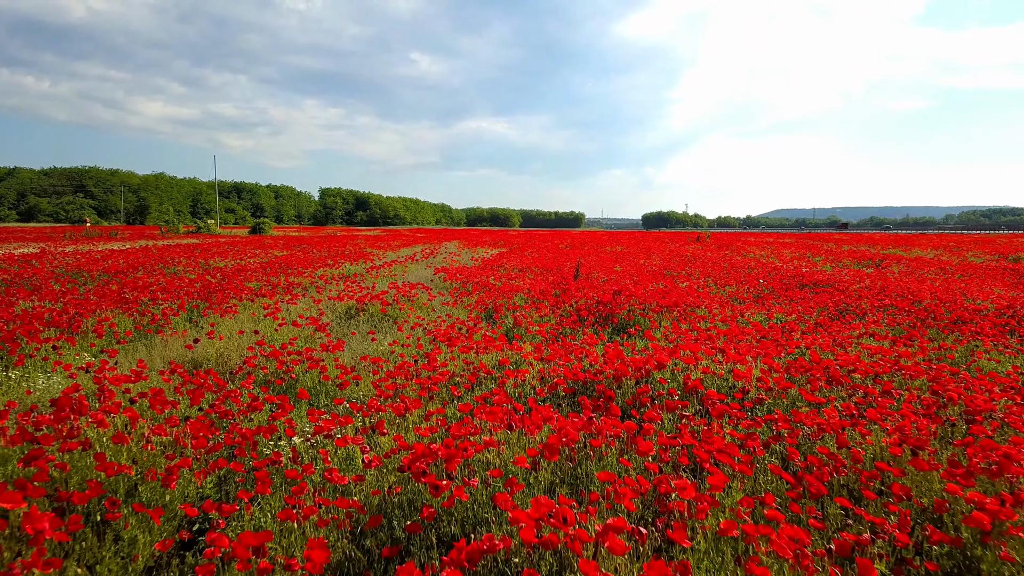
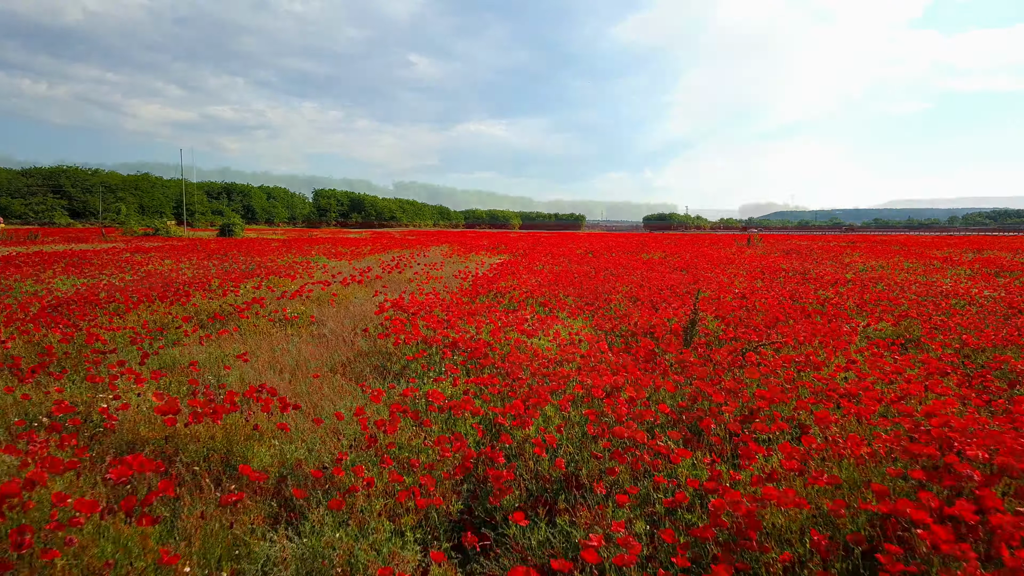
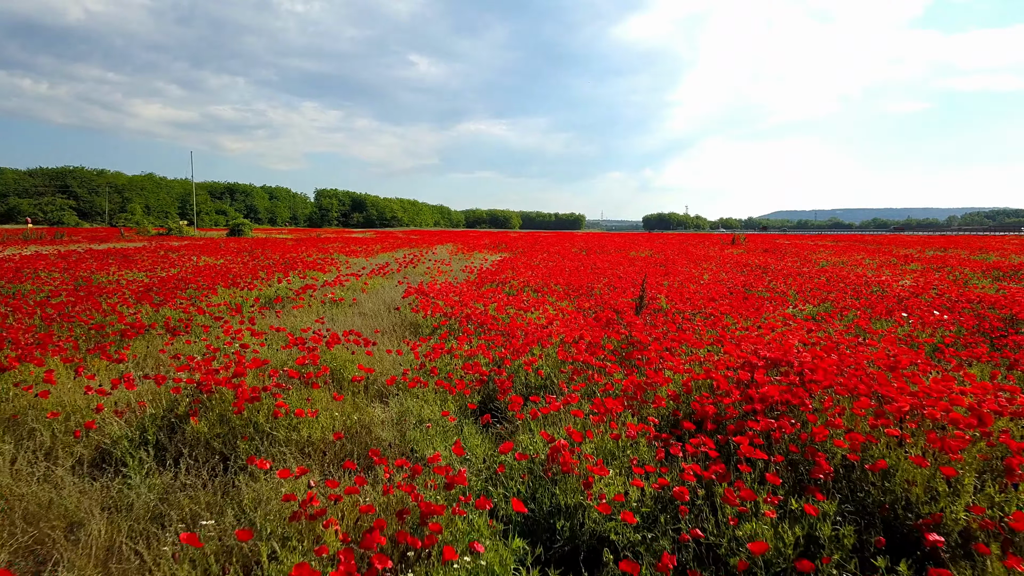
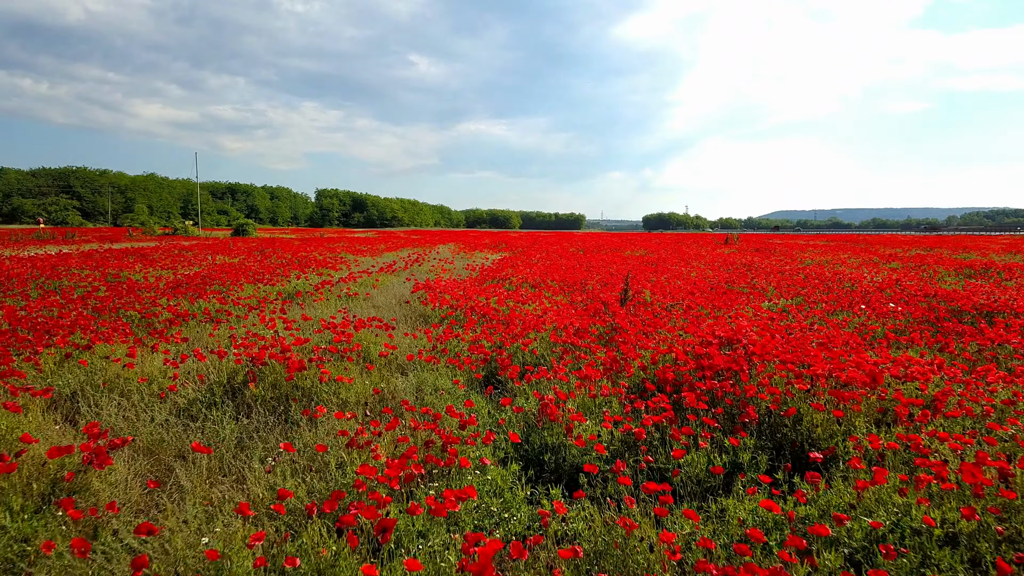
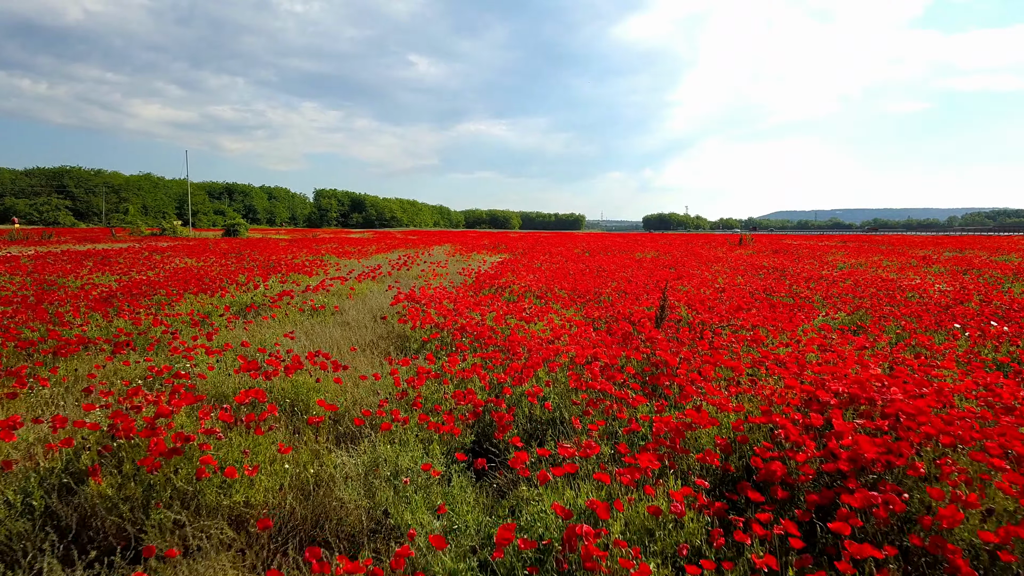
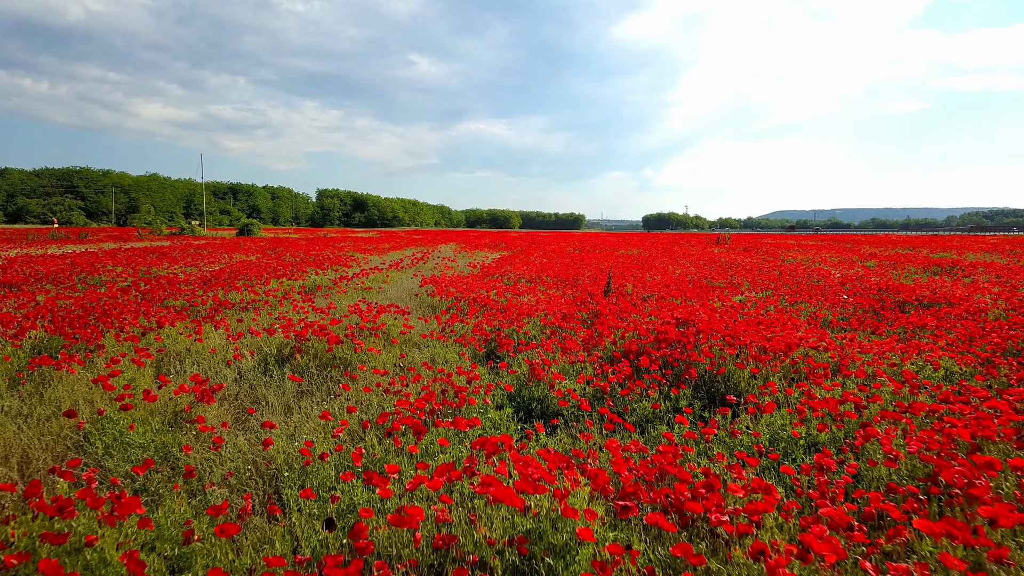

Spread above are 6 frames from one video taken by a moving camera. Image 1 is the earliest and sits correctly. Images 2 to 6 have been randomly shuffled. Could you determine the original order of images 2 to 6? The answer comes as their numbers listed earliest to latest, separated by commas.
6, 4, 3, 5, 2
